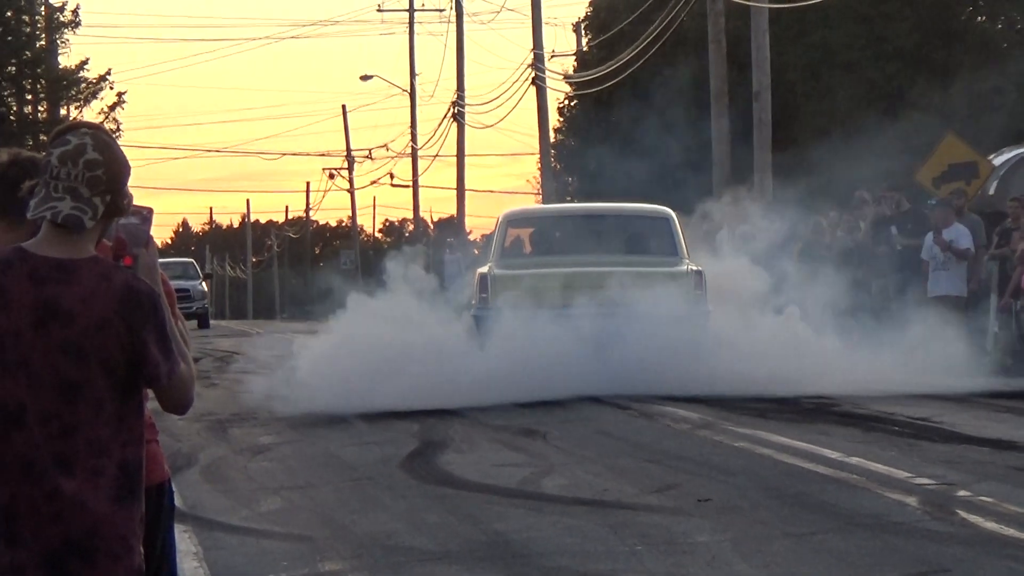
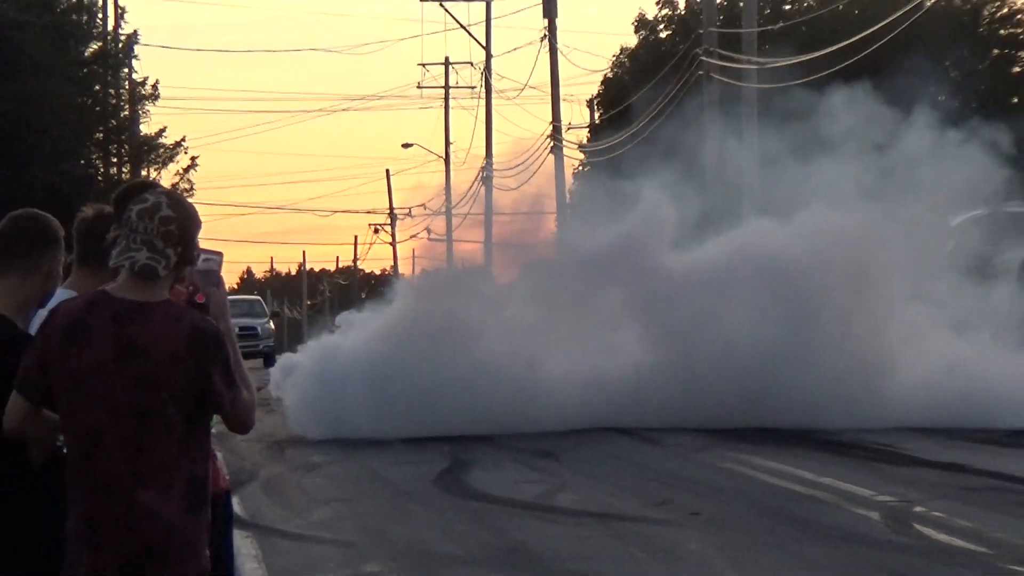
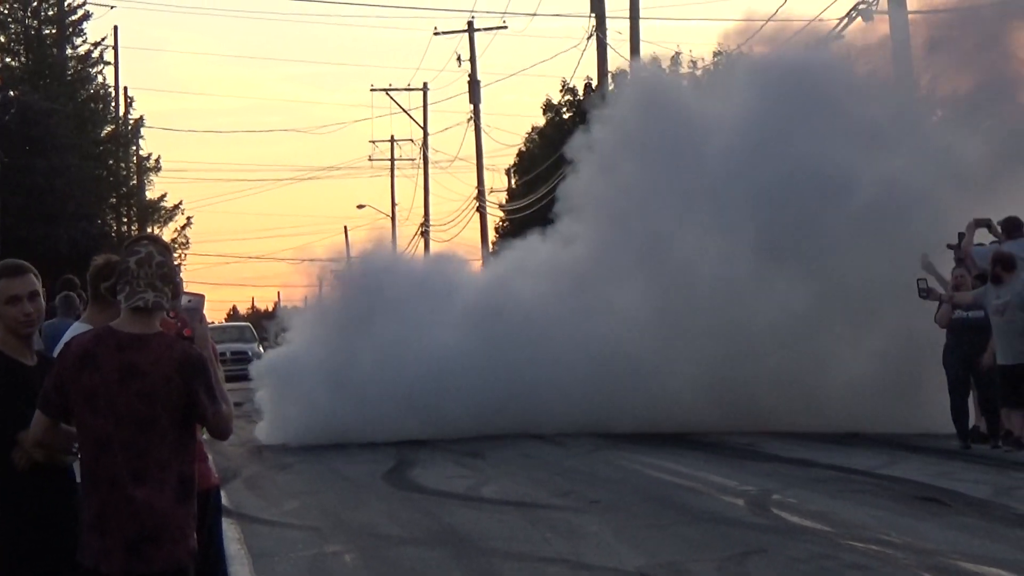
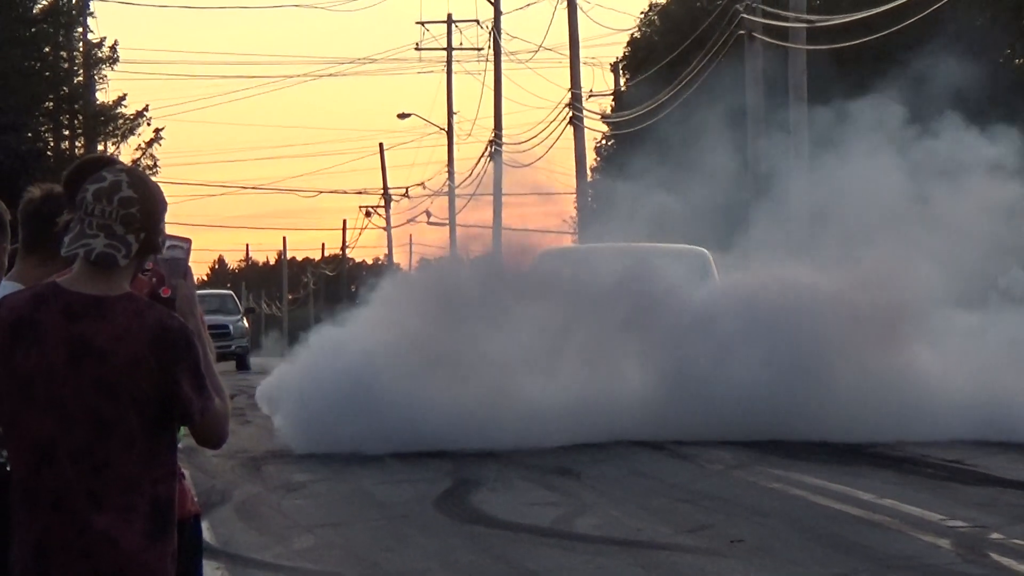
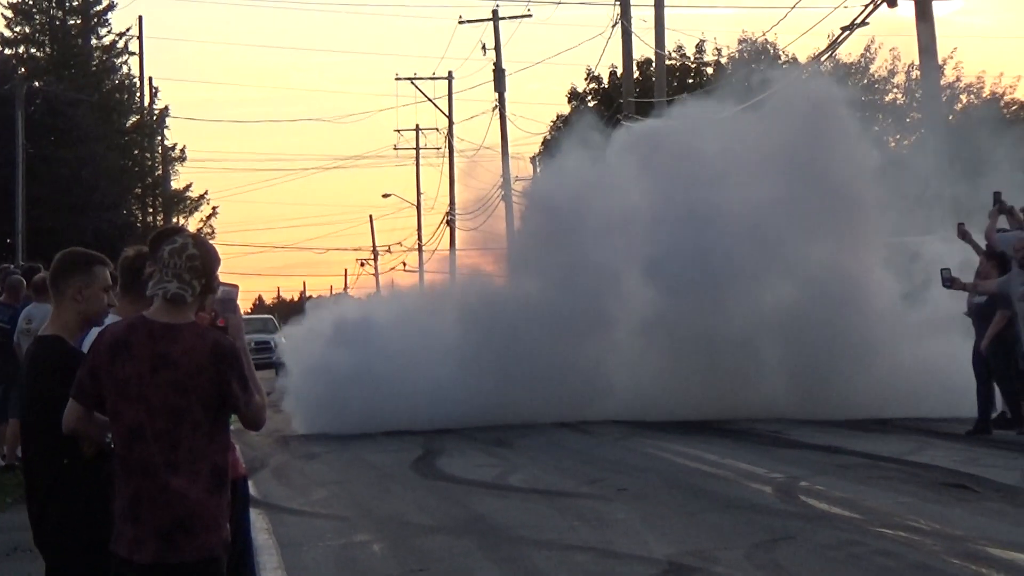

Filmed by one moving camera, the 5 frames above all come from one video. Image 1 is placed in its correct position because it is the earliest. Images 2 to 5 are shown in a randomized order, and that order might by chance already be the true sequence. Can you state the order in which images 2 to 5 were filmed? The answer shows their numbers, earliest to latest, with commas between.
4, 2, 5, 3
